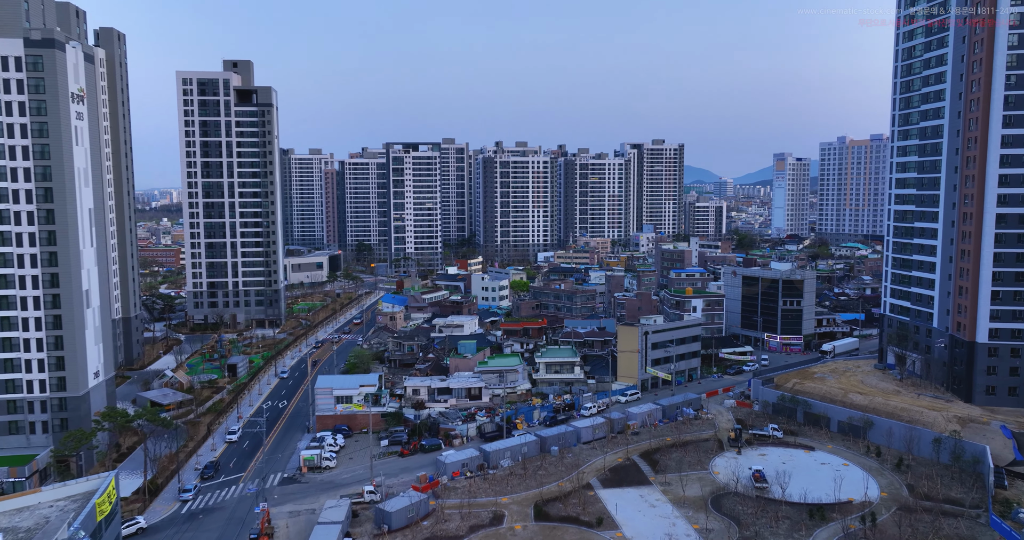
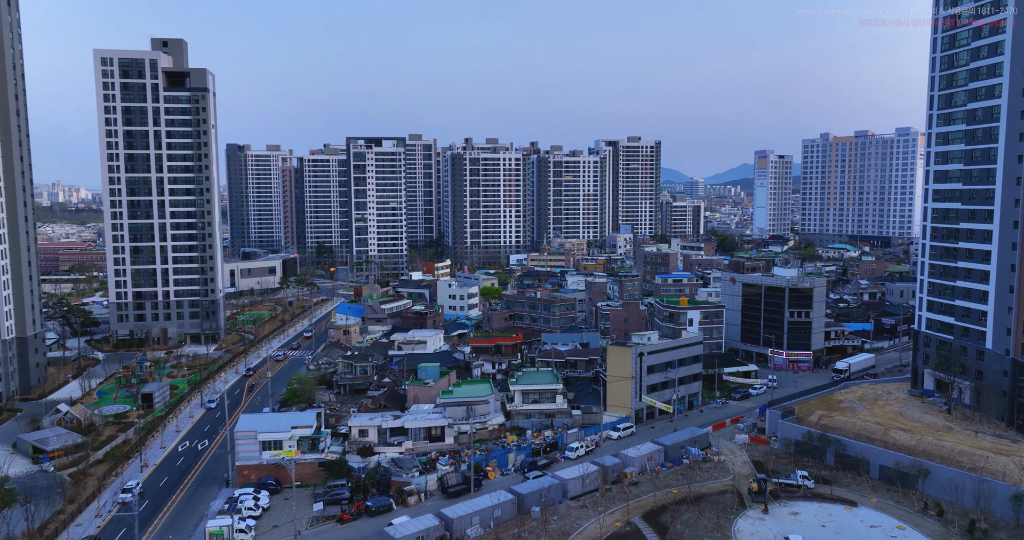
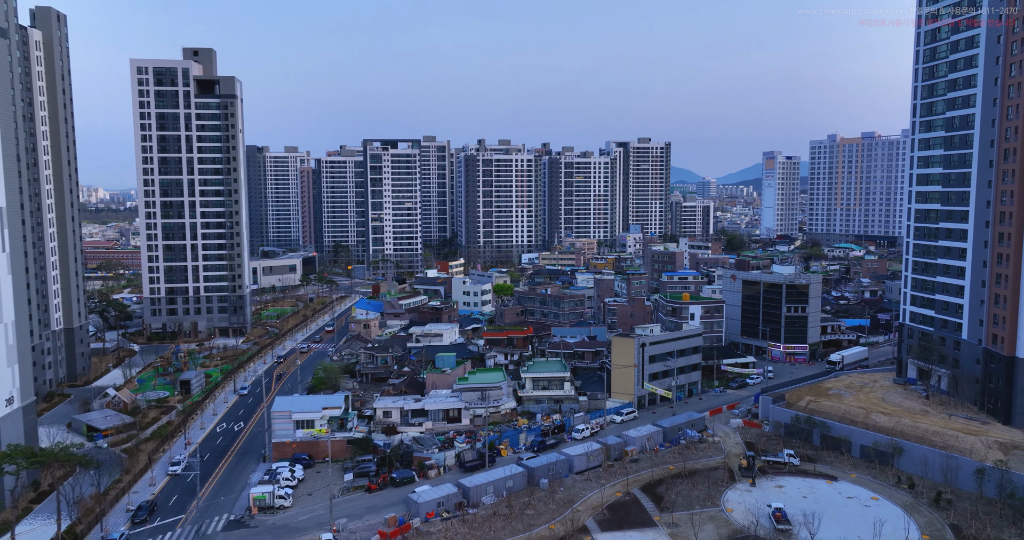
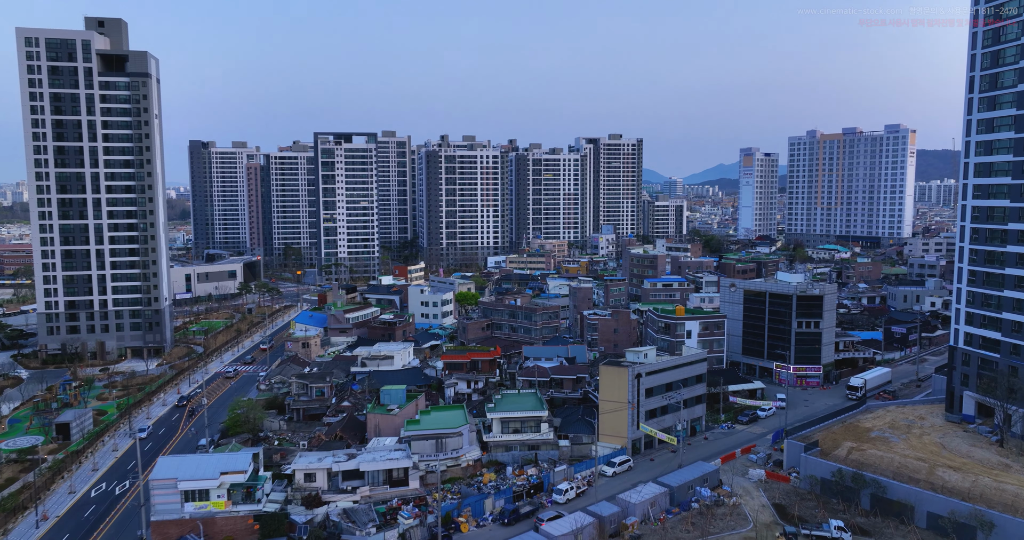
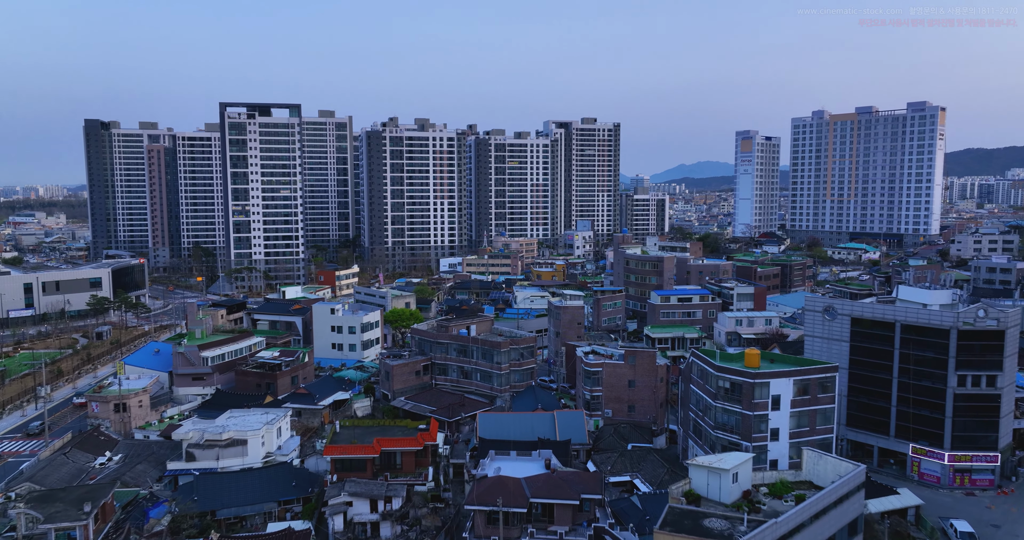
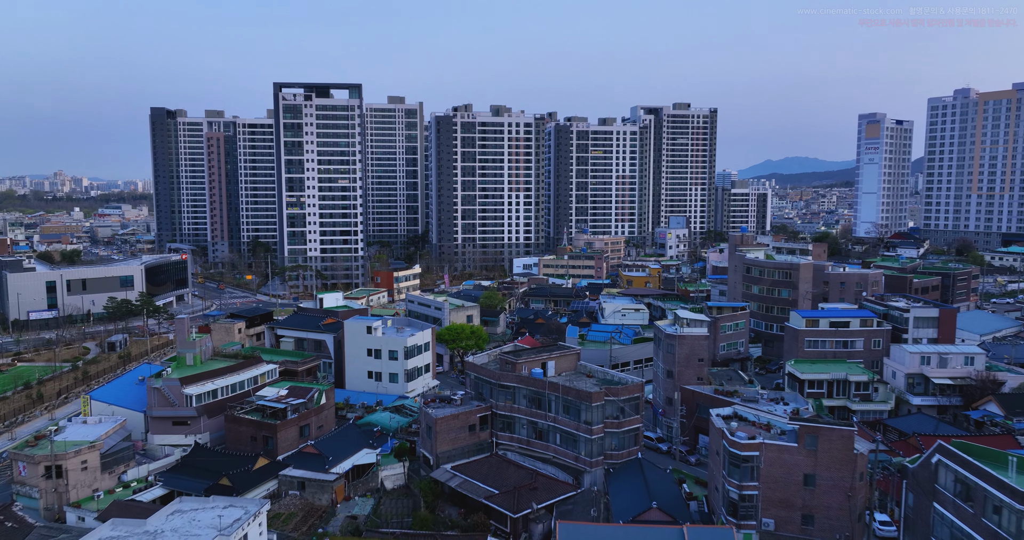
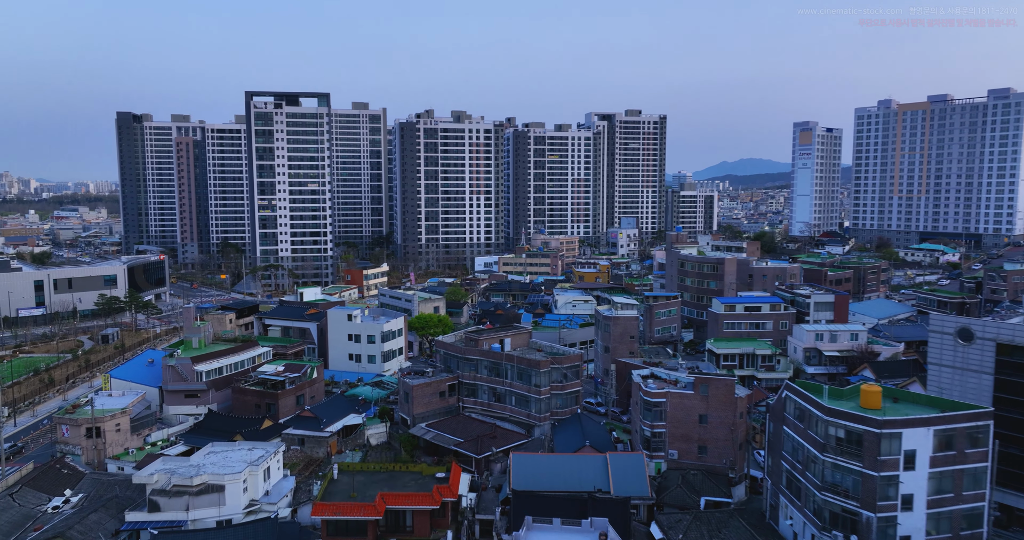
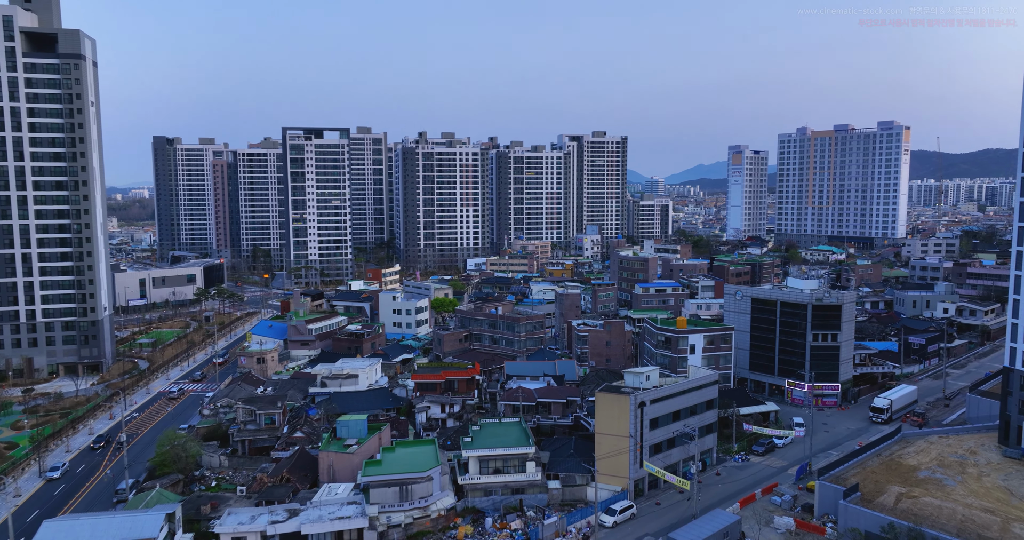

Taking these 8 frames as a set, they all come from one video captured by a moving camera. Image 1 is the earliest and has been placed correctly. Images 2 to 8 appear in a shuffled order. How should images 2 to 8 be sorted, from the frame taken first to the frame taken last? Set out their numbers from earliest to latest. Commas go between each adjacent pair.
3, 2, 4, 8, 5, 7, 6
